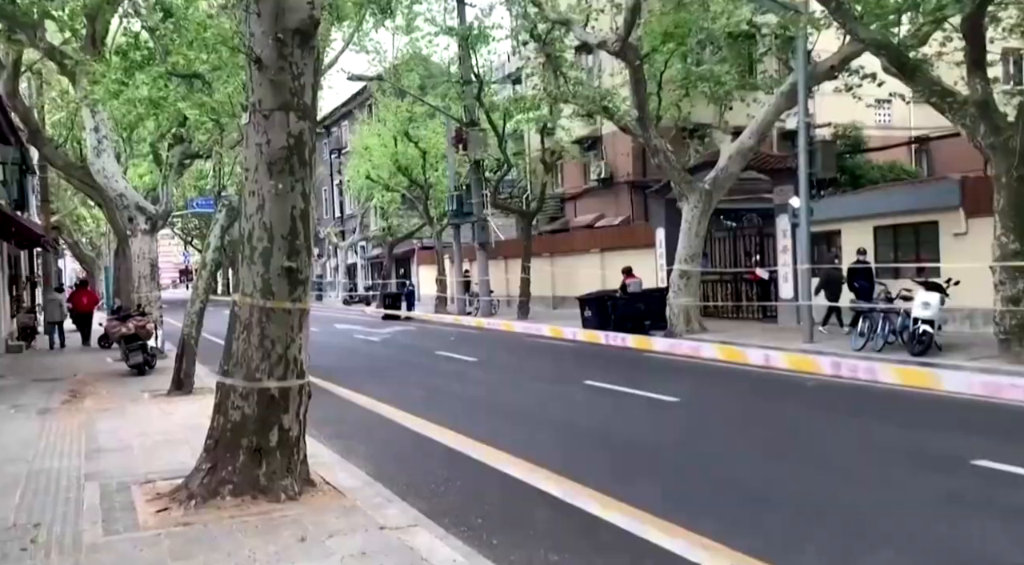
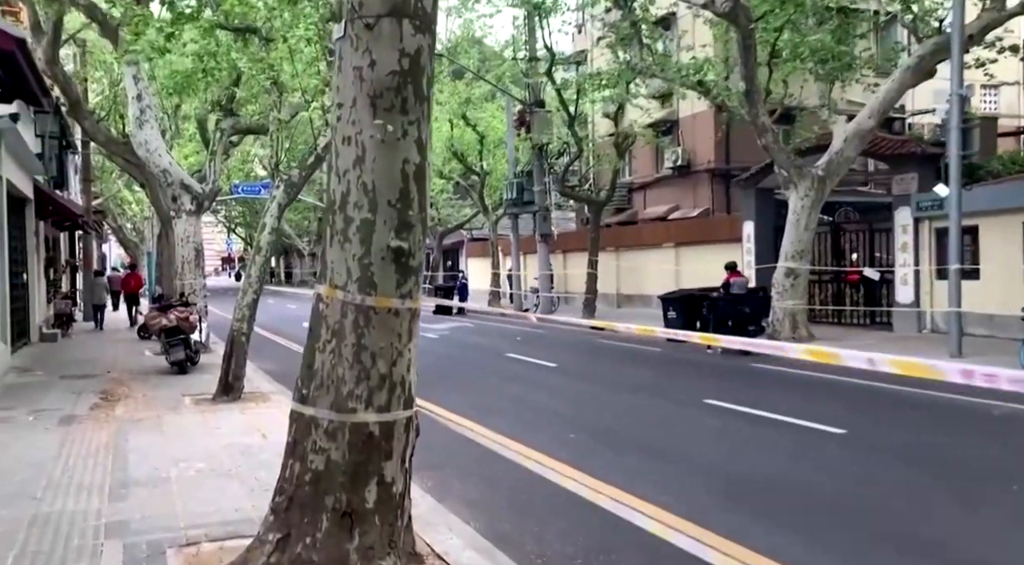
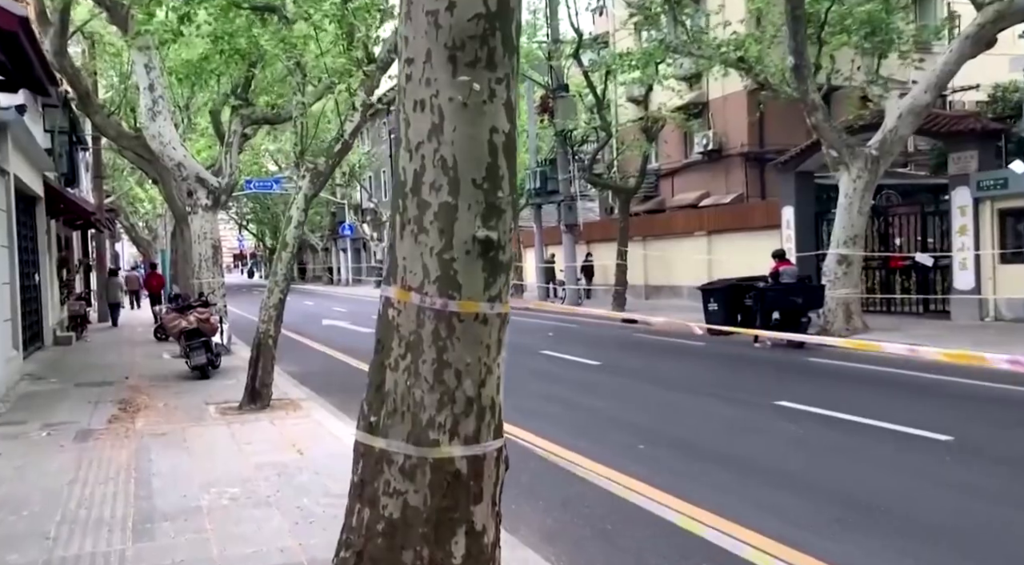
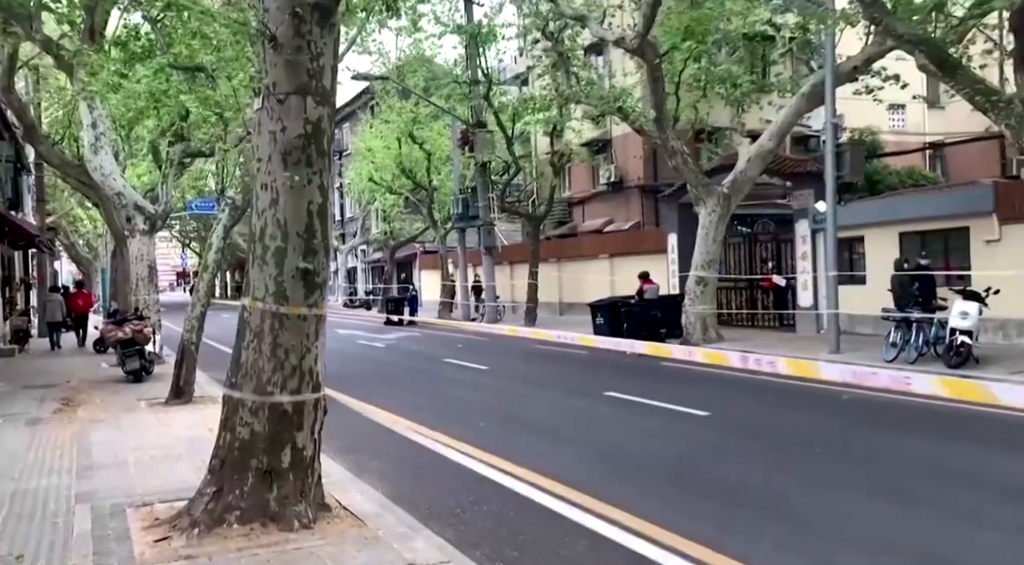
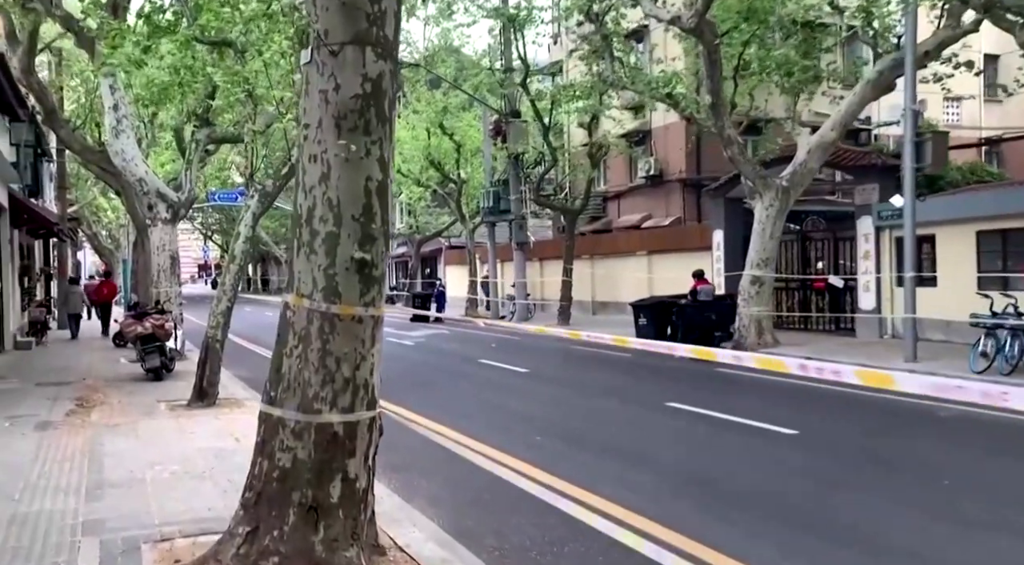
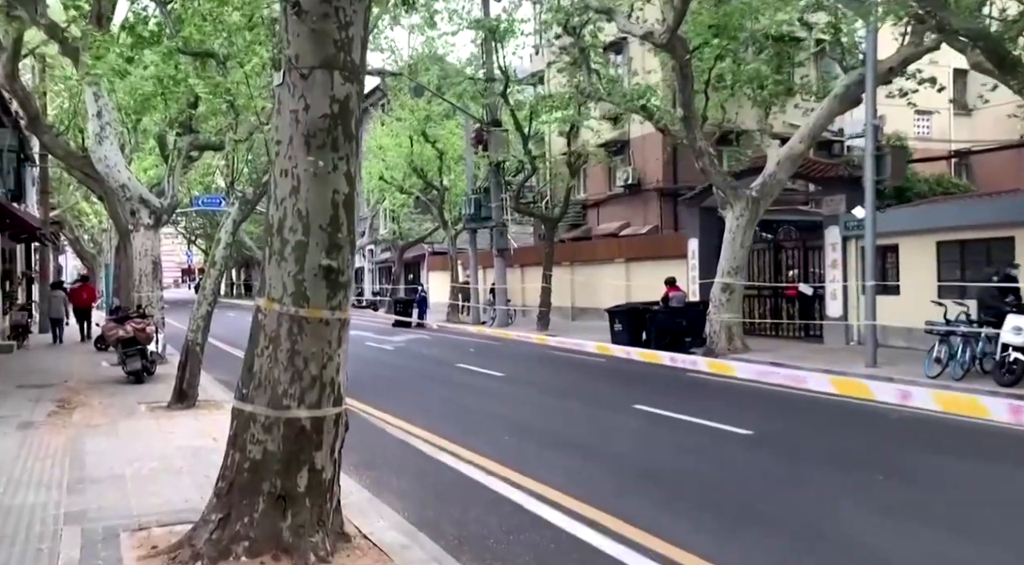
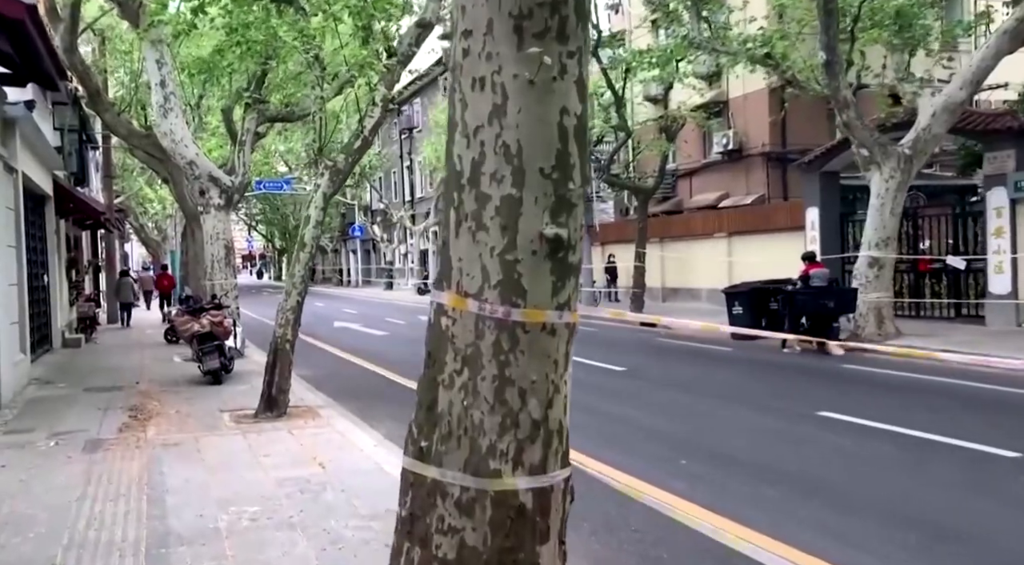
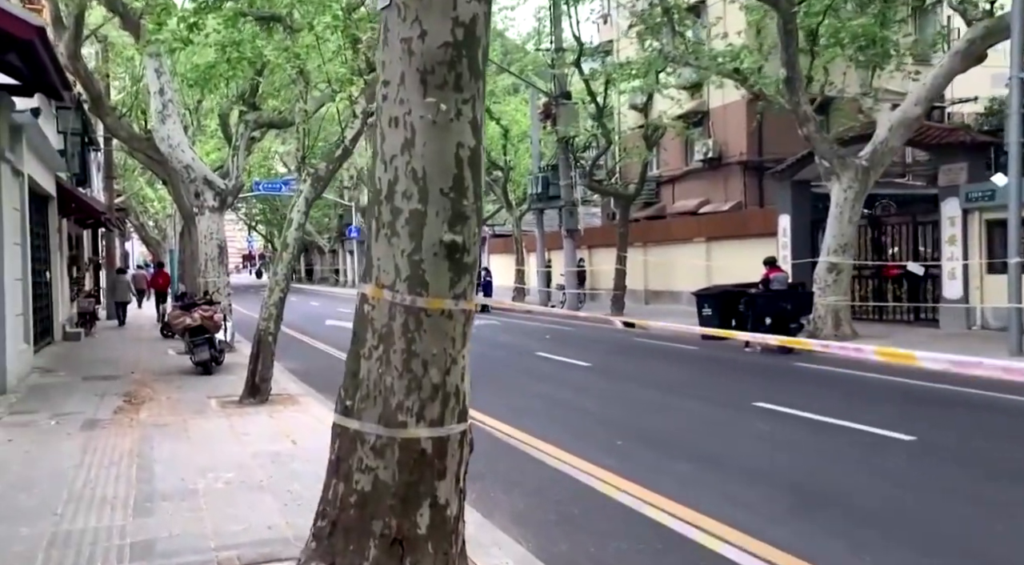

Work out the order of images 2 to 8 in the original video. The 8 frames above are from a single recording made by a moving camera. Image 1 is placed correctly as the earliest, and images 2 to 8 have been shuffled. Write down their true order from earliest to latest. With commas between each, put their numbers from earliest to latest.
4, 6, 5, 2, 8, 3, 7
